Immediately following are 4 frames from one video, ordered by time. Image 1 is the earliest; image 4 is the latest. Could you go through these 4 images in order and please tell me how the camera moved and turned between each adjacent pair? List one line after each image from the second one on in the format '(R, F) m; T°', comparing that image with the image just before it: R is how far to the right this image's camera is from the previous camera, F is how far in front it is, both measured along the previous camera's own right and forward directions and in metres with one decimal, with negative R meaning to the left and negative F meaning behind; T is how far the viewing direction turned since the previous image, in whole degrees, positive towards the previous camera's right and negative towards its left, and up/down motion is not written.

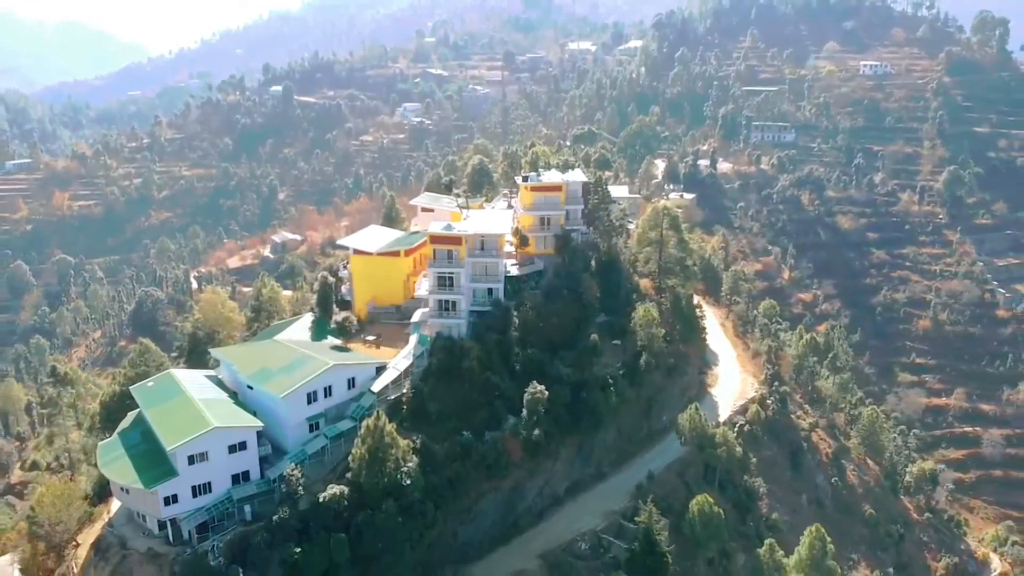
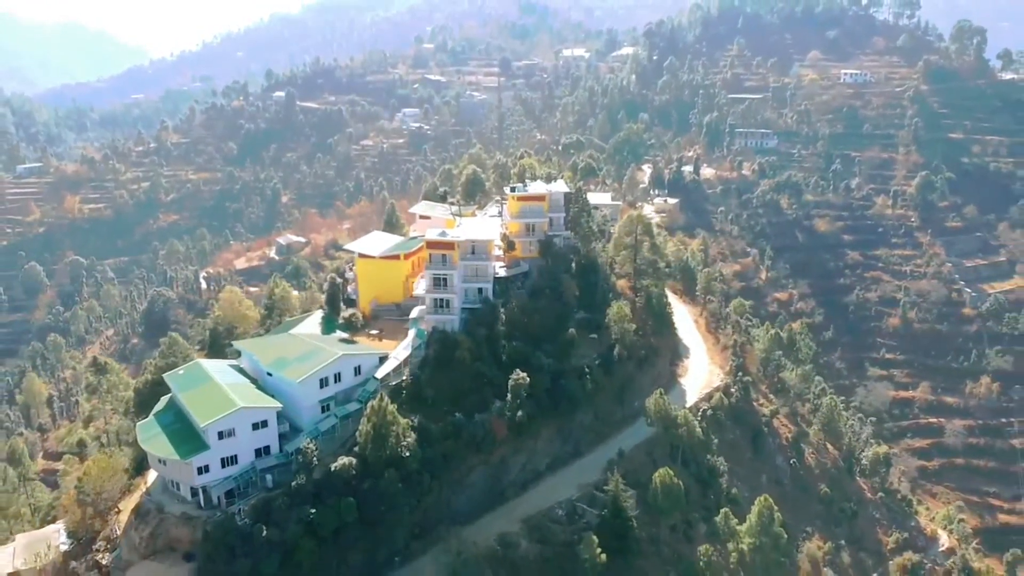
(+0.4, -3.2) m; 0°
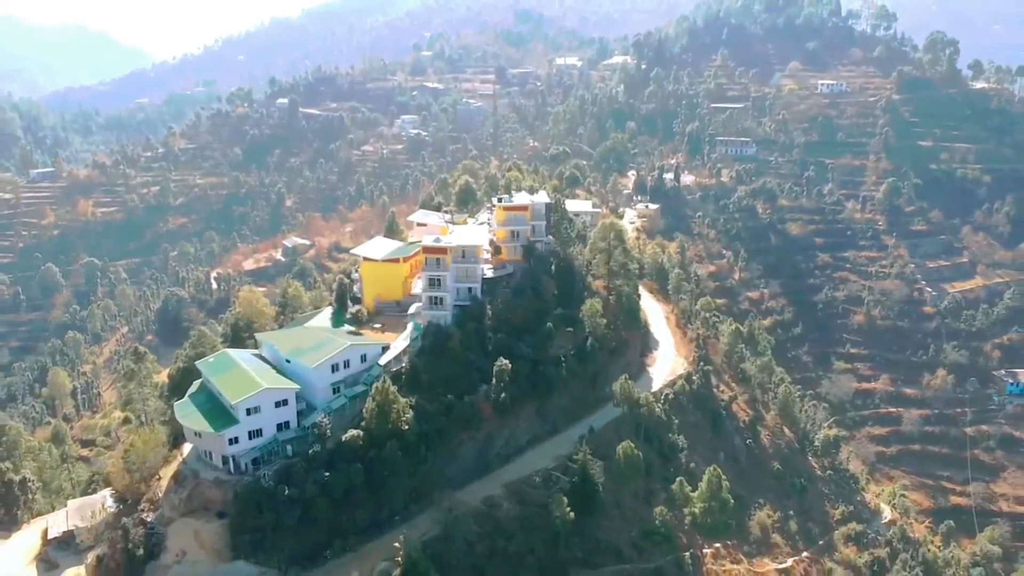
(+0.6, -4.2) m; 0°
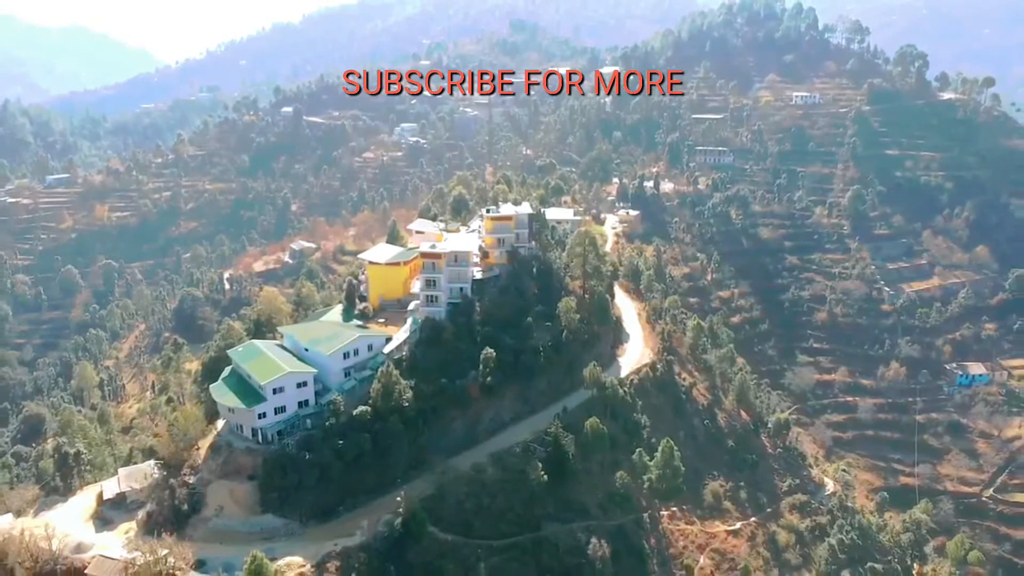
(+0.7, -5.3) m; 0°
